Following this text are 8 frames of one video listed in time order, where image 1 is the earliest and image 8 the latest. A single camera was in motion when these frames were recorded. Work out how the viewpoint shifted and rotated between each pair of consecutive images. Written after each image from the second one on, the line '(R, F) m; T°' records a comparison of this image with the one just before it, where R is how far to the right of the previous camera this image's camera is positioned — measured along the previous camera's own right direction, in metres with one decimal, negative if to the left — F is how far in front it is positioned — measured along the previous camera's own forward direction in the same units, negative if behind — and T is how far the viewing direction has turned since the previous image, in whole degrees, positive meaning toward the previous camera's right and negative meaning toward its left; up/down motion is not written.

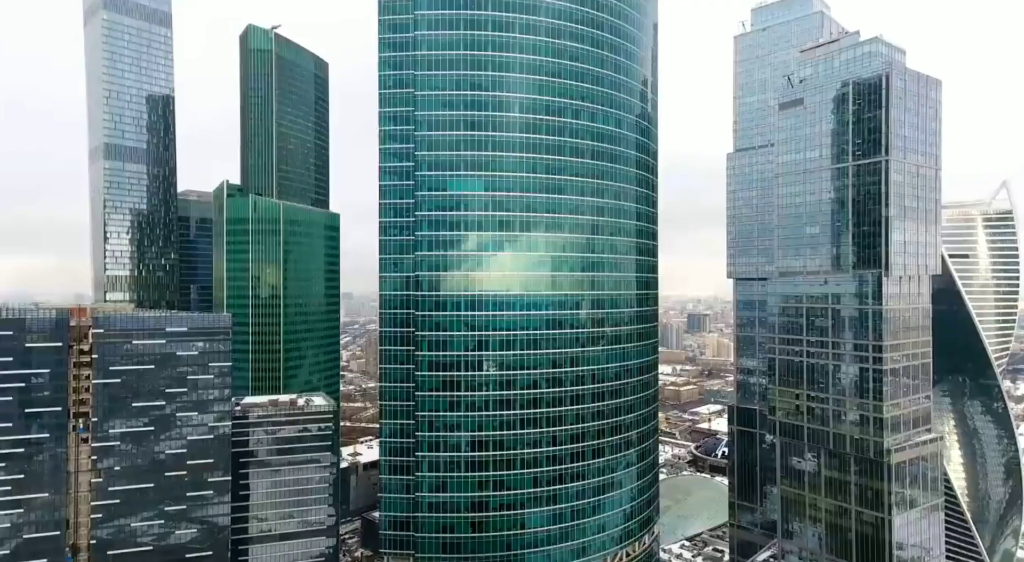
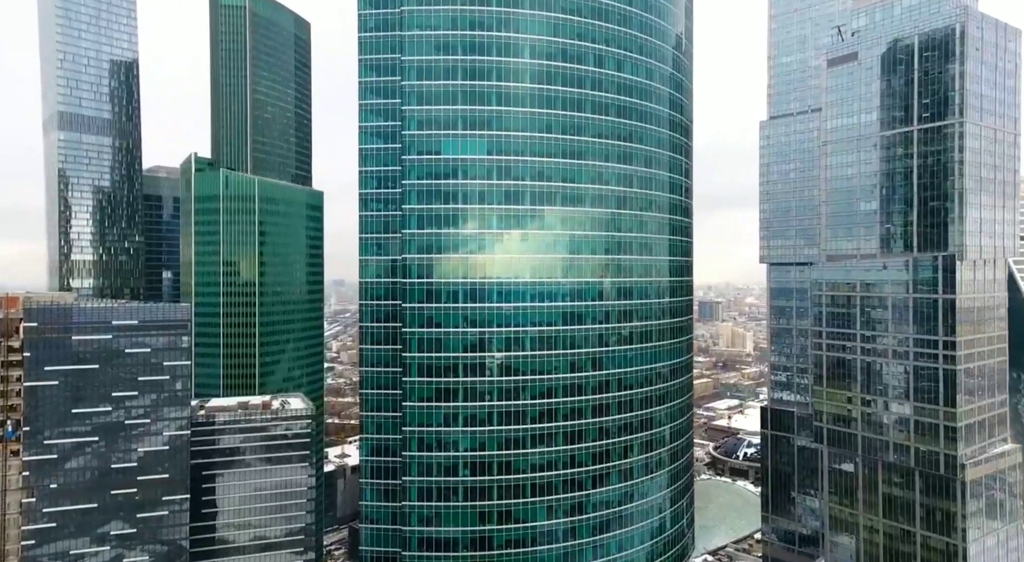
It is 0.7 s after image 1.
(-2.0, +26.9) m; 0°
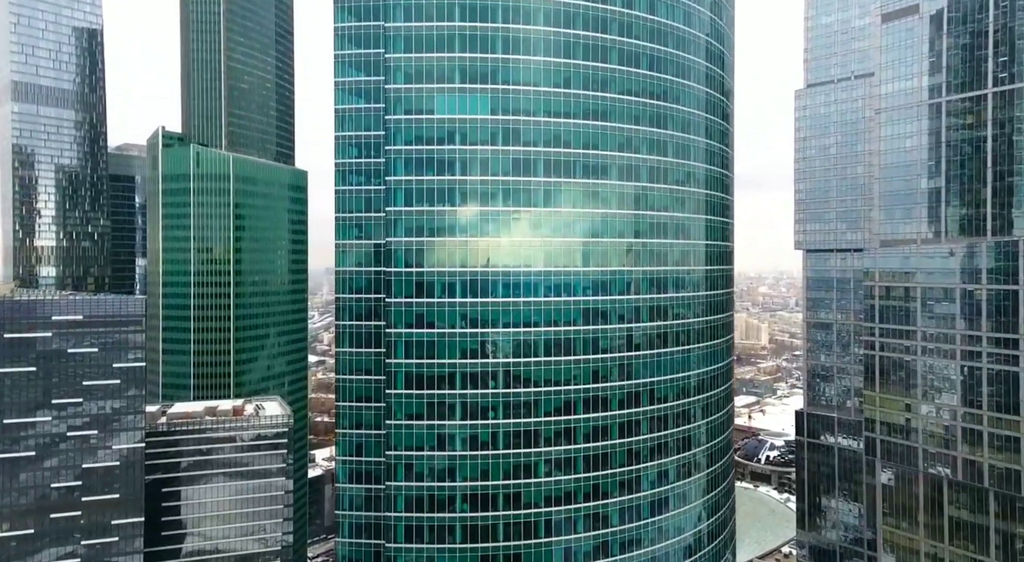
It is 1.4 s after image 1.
(-1.5, +22.4) m; 0°
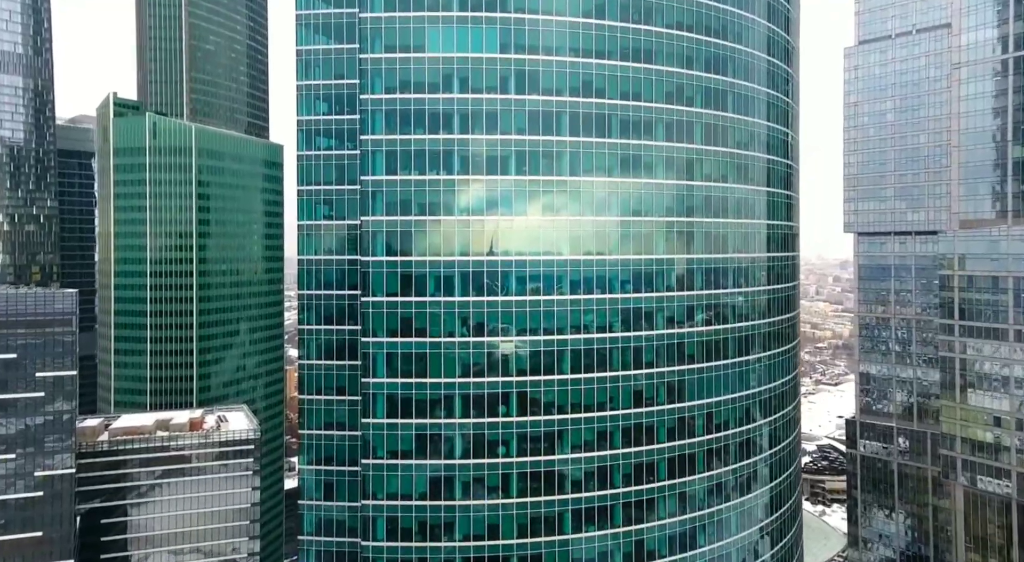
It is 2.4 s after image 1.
(-2.4, +24.4) m; +1°
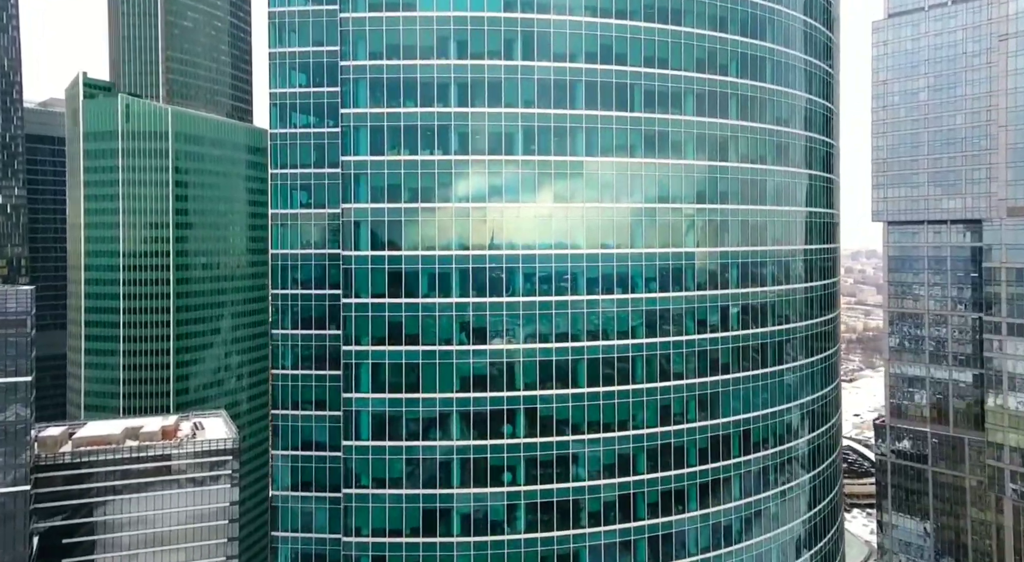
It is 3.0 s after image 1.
(-1.0, +11.4) m; 0°
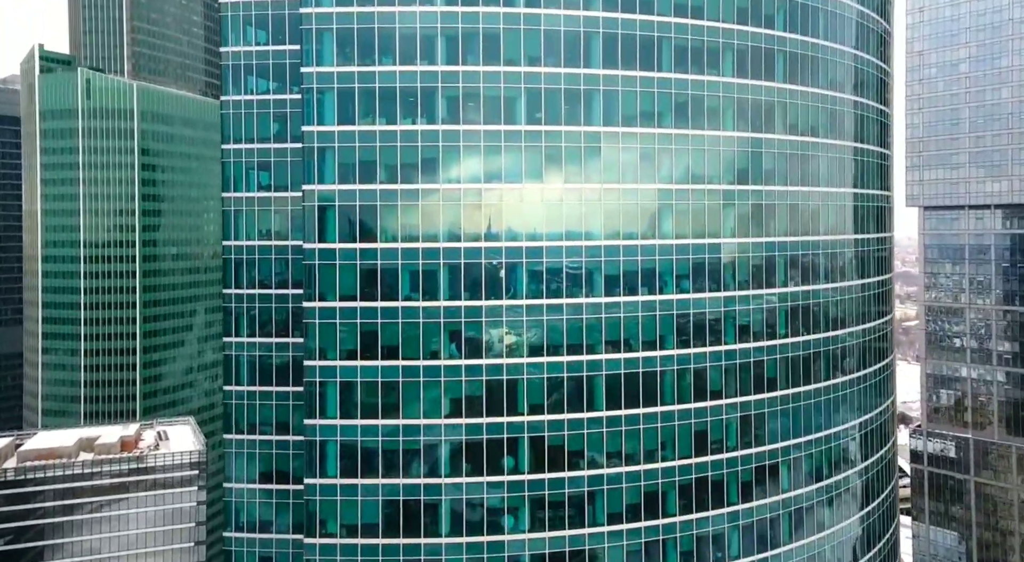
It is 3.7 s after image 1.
(-0.5, +12.7) m; 0°
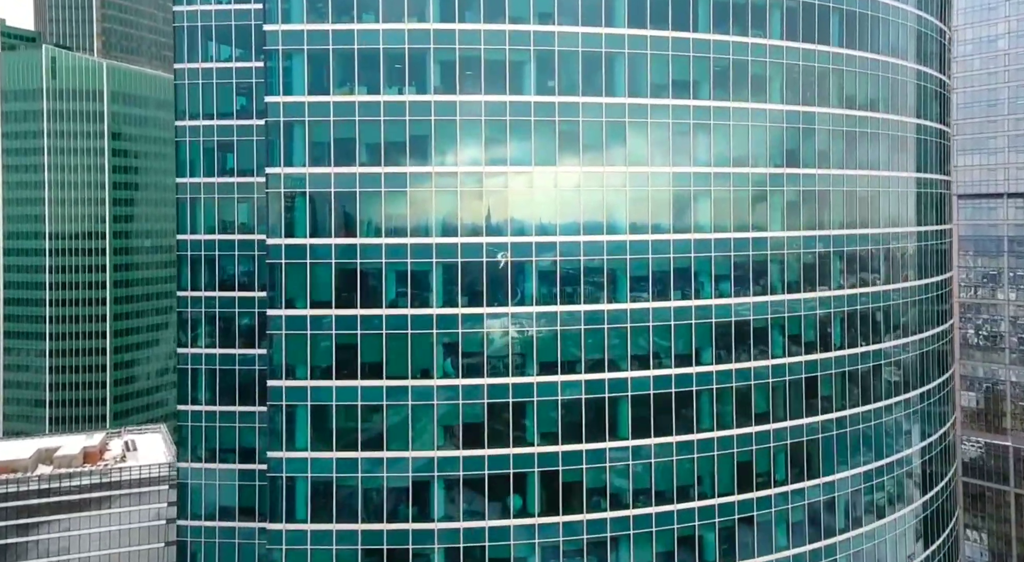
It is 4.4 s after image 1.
(-0.8, +9.5) m; 0°
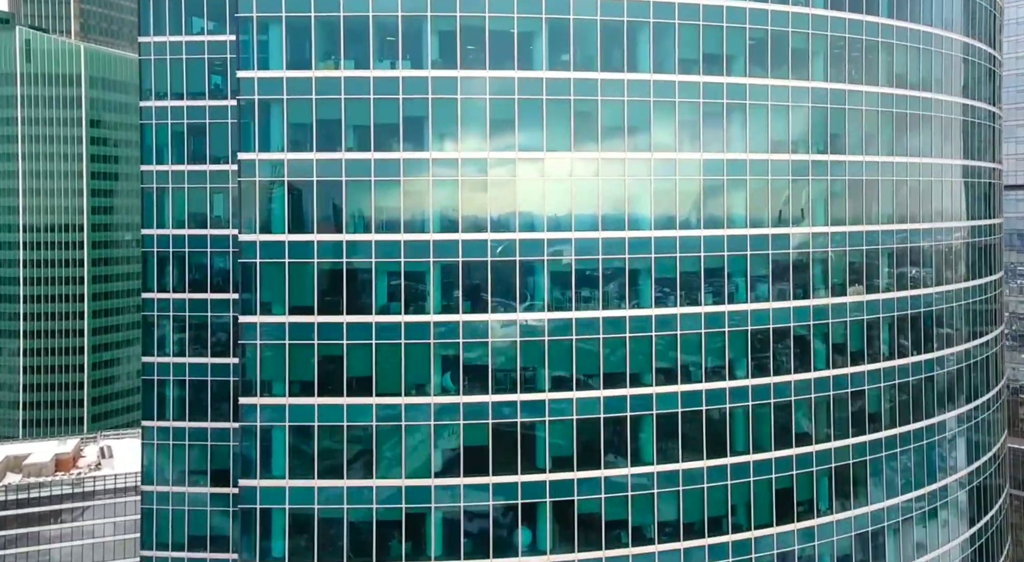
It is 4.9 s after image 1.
(-0.8, +5.9) m; 0°
